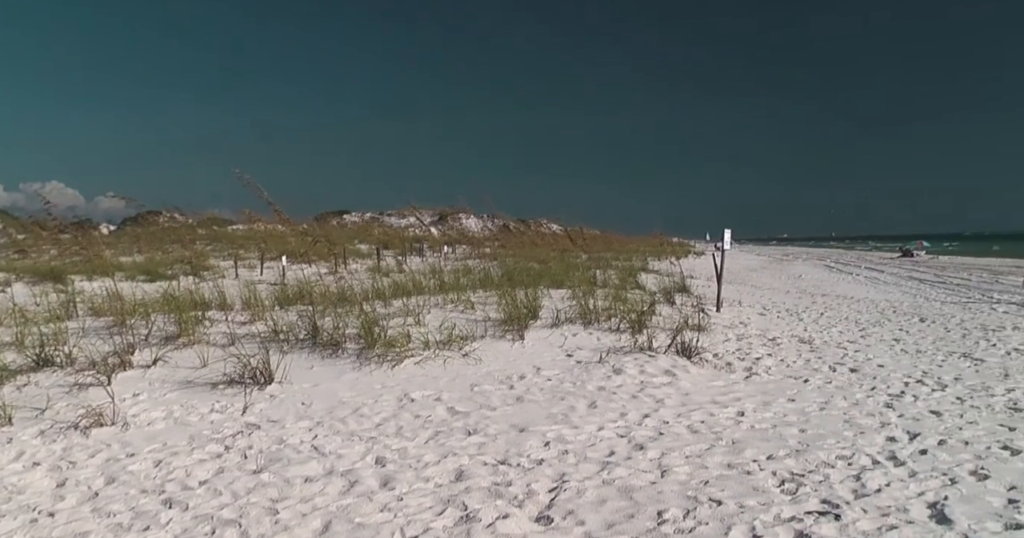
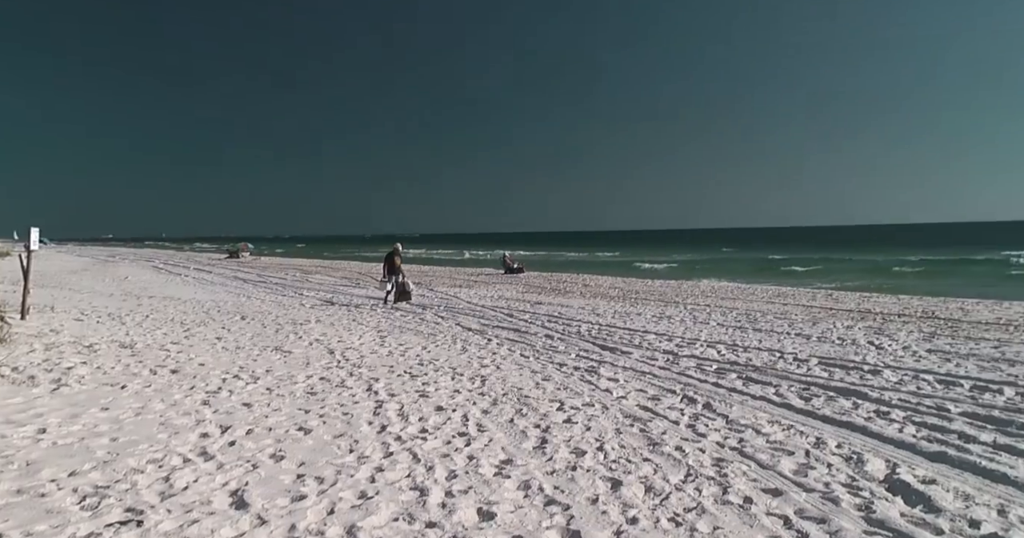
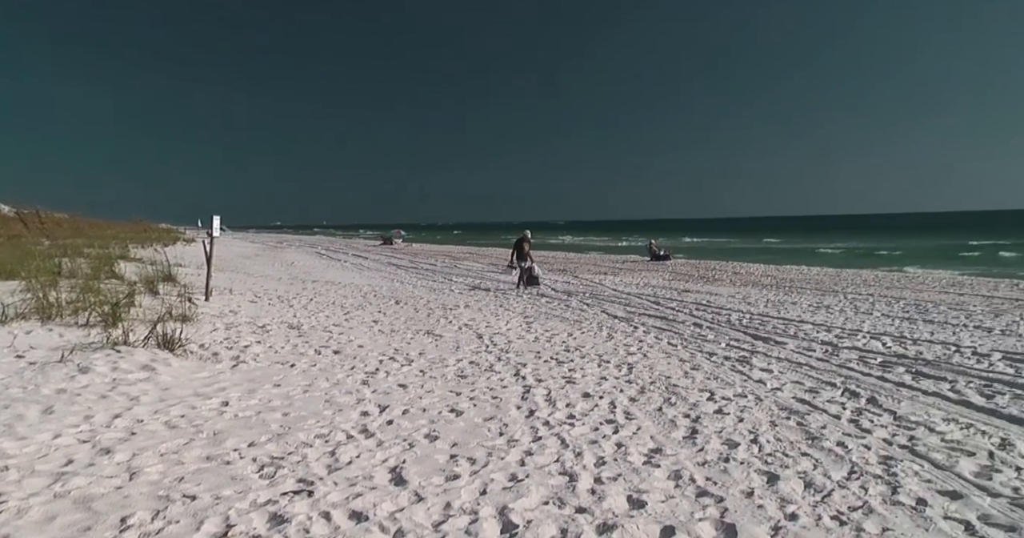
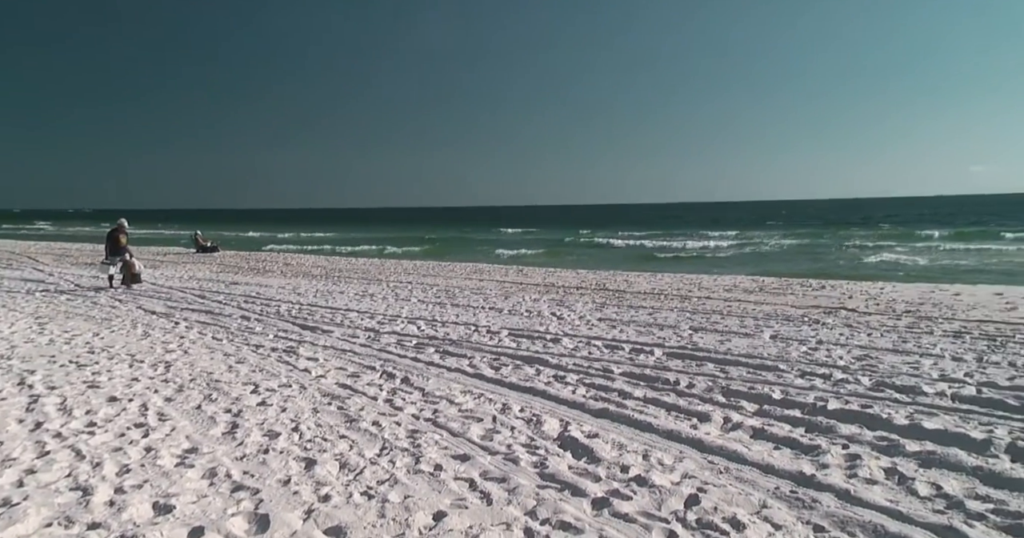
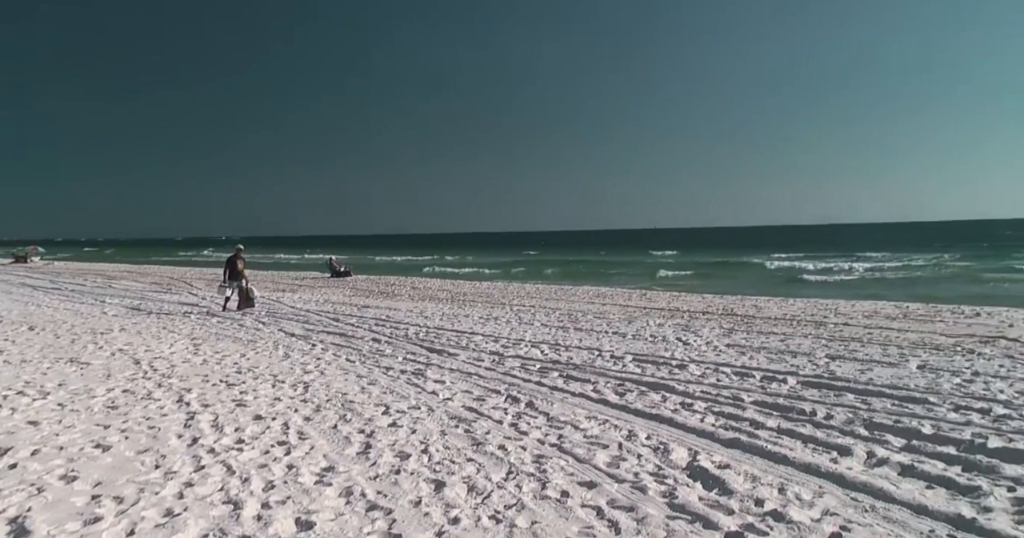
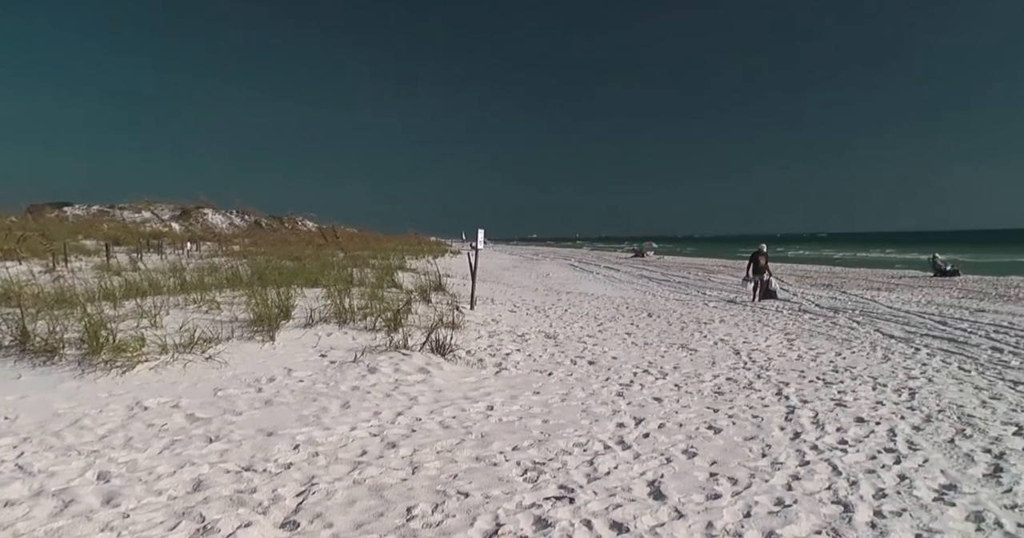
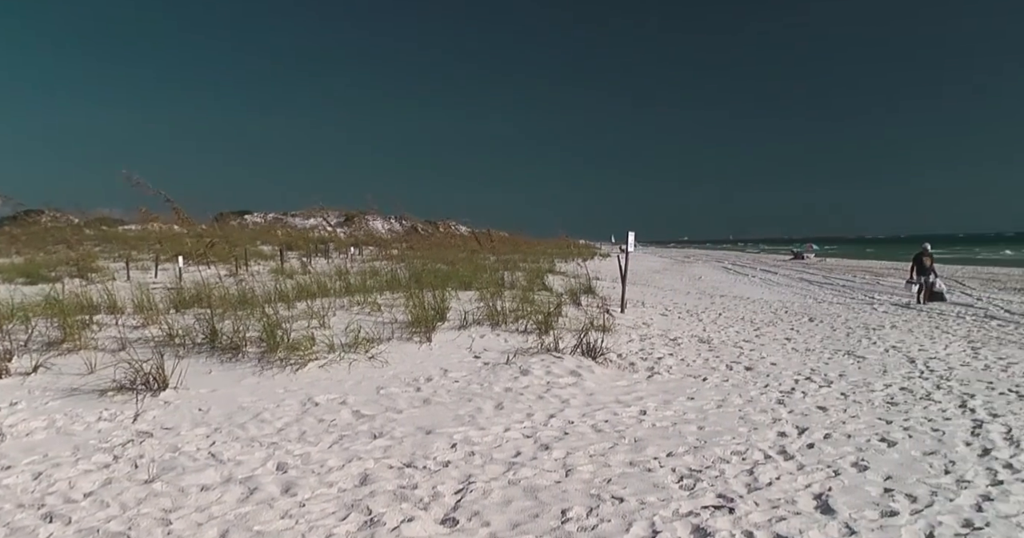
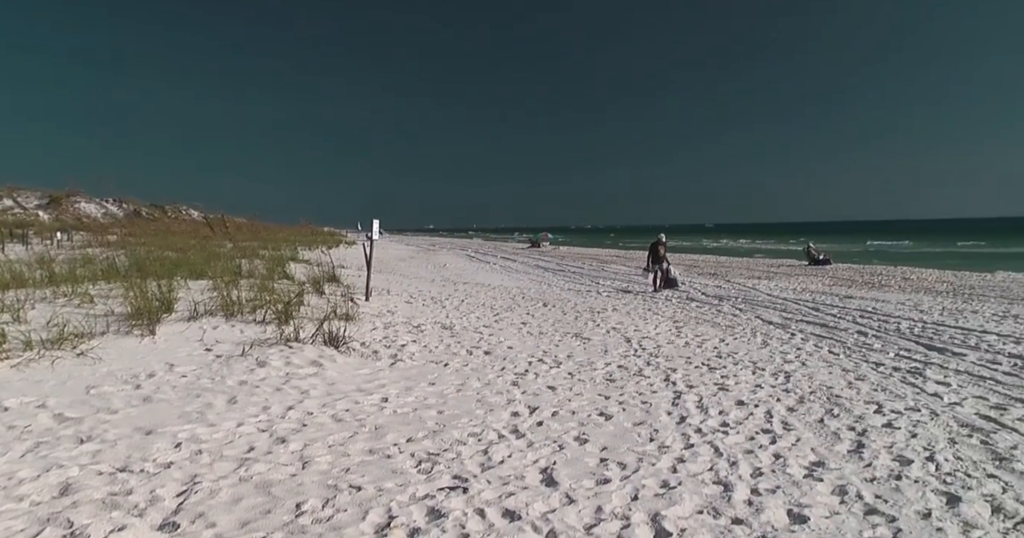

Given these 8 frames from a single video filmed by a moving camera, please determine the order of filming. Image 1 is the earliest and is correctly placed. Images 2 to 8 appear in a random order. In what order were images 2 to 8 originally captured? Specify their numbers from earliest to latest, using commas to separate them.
7, 6, 8, 3, 2, 5, 4
